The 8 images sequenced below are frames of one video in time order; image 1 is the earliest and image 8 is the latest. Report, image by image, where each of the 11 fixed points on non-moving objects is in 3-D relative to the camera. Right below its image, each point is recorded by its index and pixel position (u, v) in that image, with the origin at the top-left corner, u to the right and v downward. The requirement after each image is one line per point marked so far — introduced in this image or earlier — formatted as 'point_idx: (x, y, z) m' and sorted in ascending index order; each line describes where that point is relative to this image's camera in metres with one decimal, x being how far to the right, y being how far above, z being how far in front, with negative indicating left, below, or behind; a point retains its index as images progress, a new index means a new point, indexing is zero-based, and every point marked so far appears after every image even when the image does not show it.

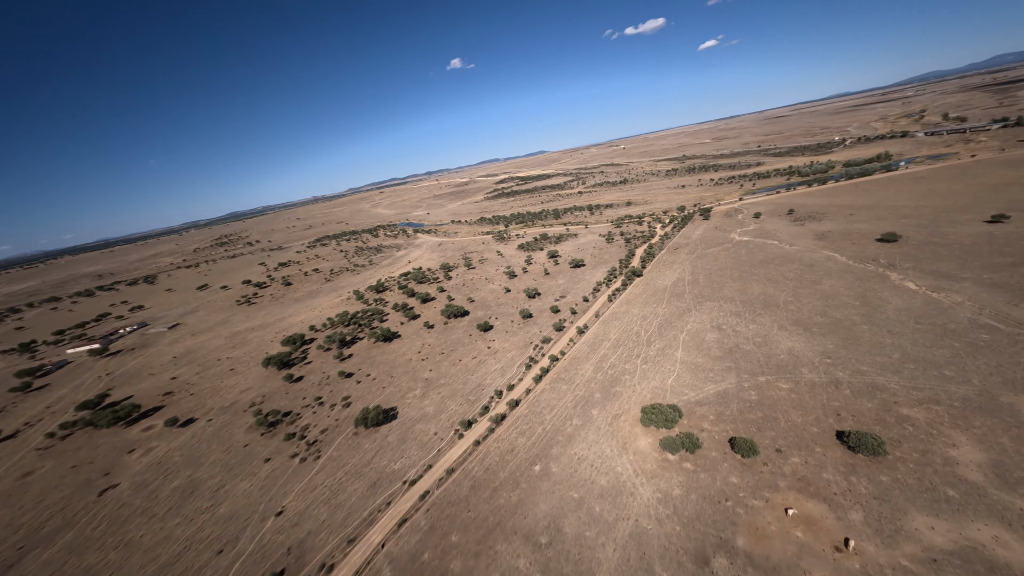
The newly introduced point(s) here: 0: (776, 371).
0: (+13.6, -4.3, +18.7) m
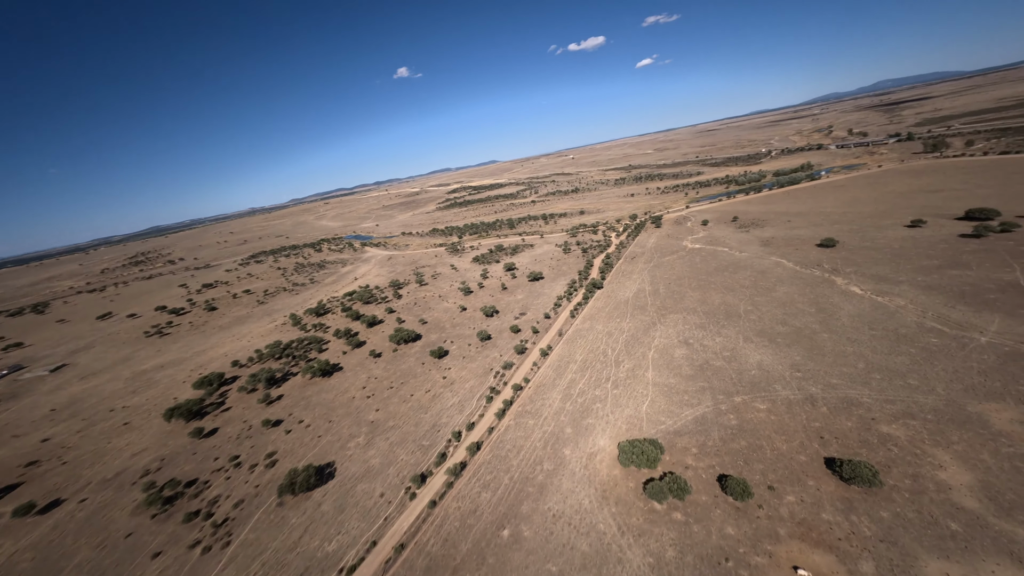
0: (+11.7, -5.0, +17.8) m
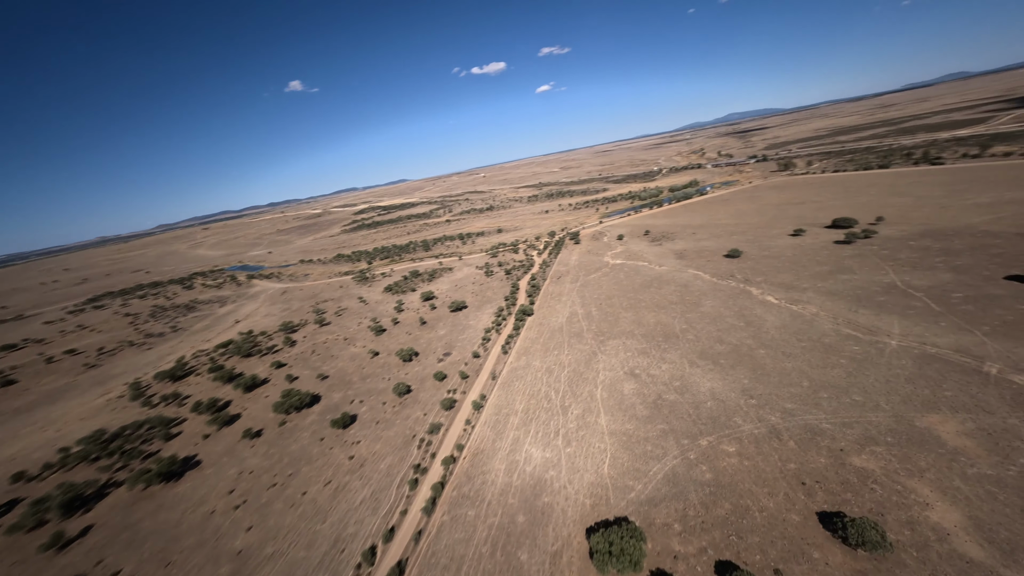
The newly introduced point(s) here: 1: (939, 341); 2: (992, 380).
0: (+8.8, -6.2, +16.0) m
1: (+22.4, -2.8, +19.1) m
2: (+21.2, -4.1, +16.0) m
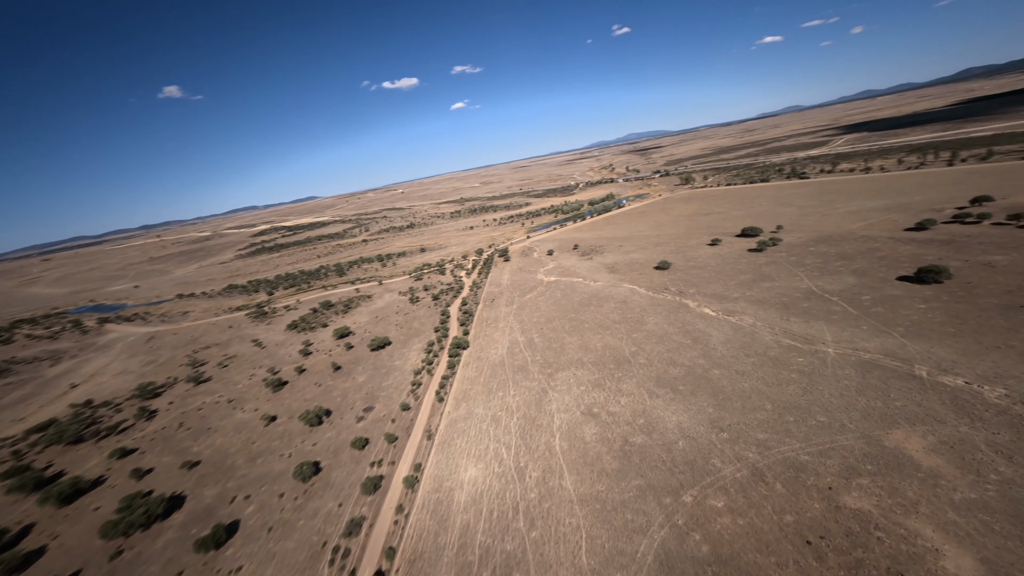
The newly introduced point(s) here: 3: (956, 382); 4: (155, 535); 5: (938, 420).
0: (+6.9, -7.2, +13.9) m
1: (+19.3, -3.1, +19.8) m
2: (+18.8, -4.4, +16.4) m
3: (+19.9, -4.2, +16.3) m
4: (-14.8, -10.1, +15.0) m
5: (+17.0, -5.3, +14.5) m
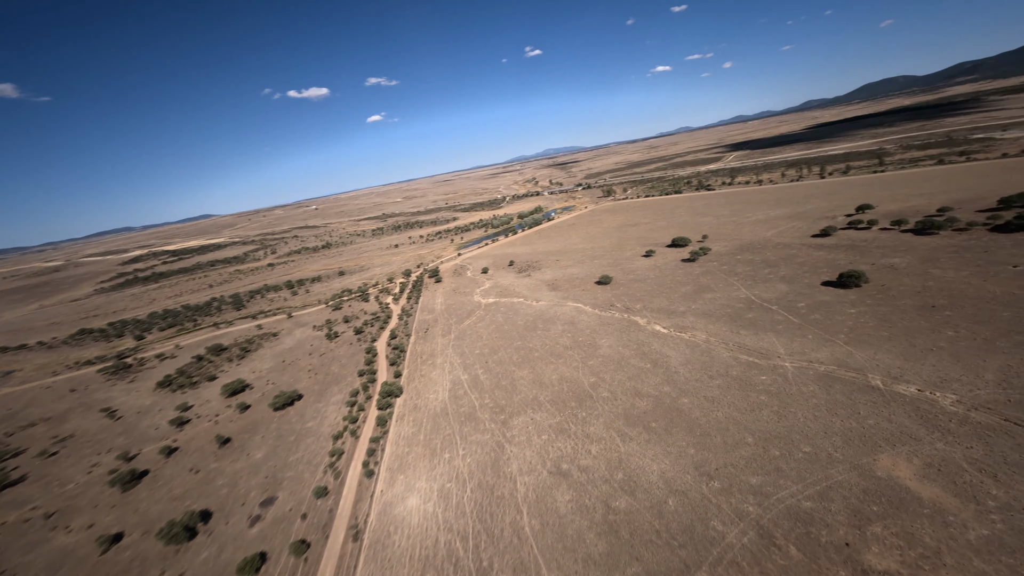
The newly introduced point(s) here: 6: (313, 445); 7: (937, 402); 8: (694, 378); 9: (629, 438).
0: (+5.8, -8.3, +11.4) m
1: (+16.6, -3.7, +19.6) m
2: (+16.8, -4.9, +16.2) m
3: (+17.8, -4.6, +16.3) m
4: (-15.5, -12.5, +8.3) m
5: (+15.4, -5.7, +13.9) m
6: (-10.9, -8.4, +19.8) m
7: (+18.1, -4.8, +15.4) m
8: (+10.0, -4.9, +19.9) m
9: (+5.3, -6.8, +16.6) m
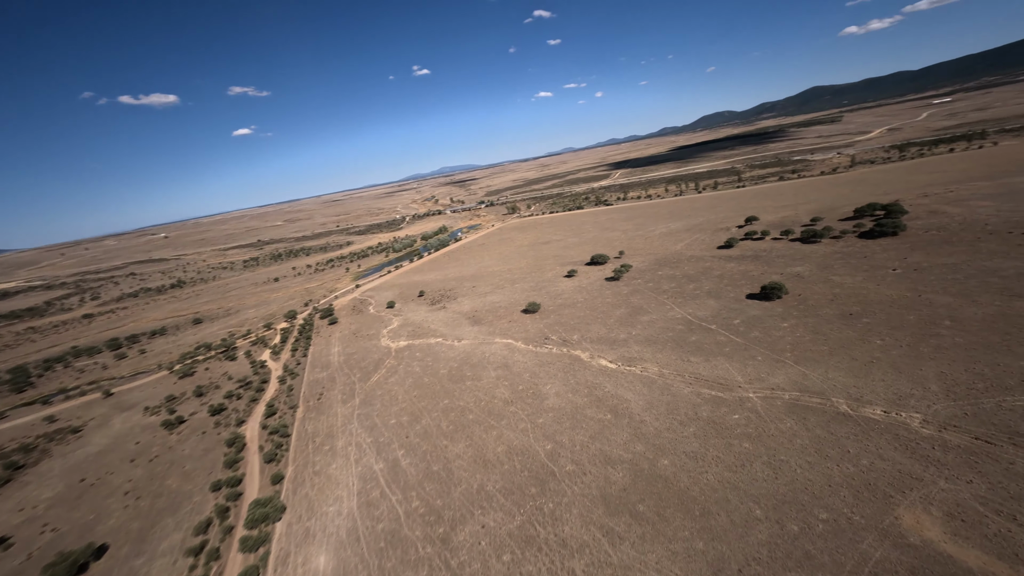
0: (+5.5, -9.7, +7.6) m
1: (+13.5, -4.7, +18.4) m
2: (+14.6, -5.7, +15.1) m
3: (+15.6, -5.4, +15.5) m
4: (-13.8, -15.4, -1.0) m
5: (+13.9, -6.6, +12.5) m
6: (-12.6, -11.6, +11.5) m
7: (+16.0, -5.5, +14.7) m
8: (+7.1, -6.5, +17.0) m
9: (+3.6, -8.5, +12.5) m
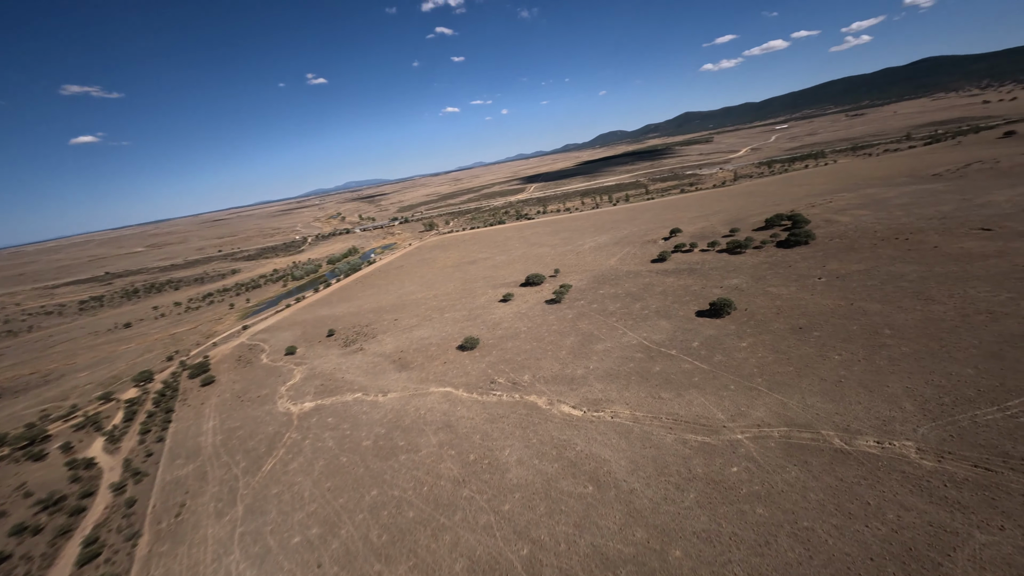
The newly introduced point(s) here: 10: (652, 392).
0: (+6.4, -10.8, +4.2) m
1: (+11.4, -5.8, +16.7) m
2: (+13.3, -6.6, +13.7) m
3: (+14.2, -6.2, +14.2) m
4: (-10.2, -17.4, -8.5) m
5: (+13.3, -7.4, +11.0) m
6: (-12.0, -14.1, +4.0) m
7: (+14.8, -6.3, +13.6) m
8: (+5.7, -7.9, +13.8) m
9: (+3.3, -10.0, +8.7) m
10: (+7.5, -5.5, +19.8) m
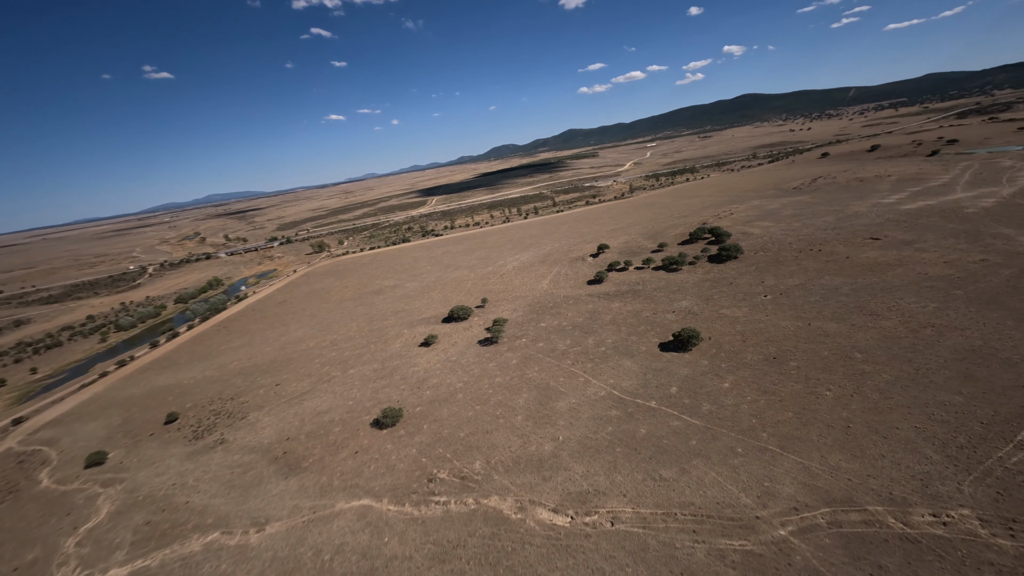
0: (+8.9, -12.3, -0.1) m
1: (+10.2, -7.5, +13.3) m
2: (+12.9, -8.0, +10.9) m
3: (+13.5, -7.6, +11.7) m
4: (-3.3, -19.6, -16.8) m
5: (+13.6, -8.6, +8.3) m
6: (-8.4, -16.9, -5.0) m
7: (+14.3, -7.6, +11.2) m
8: (+5.6, -9.9, +9.1) m
9: (+4.8, -11.9, +3.4) m
10: (+5.7, -7.6, +15.3) m
